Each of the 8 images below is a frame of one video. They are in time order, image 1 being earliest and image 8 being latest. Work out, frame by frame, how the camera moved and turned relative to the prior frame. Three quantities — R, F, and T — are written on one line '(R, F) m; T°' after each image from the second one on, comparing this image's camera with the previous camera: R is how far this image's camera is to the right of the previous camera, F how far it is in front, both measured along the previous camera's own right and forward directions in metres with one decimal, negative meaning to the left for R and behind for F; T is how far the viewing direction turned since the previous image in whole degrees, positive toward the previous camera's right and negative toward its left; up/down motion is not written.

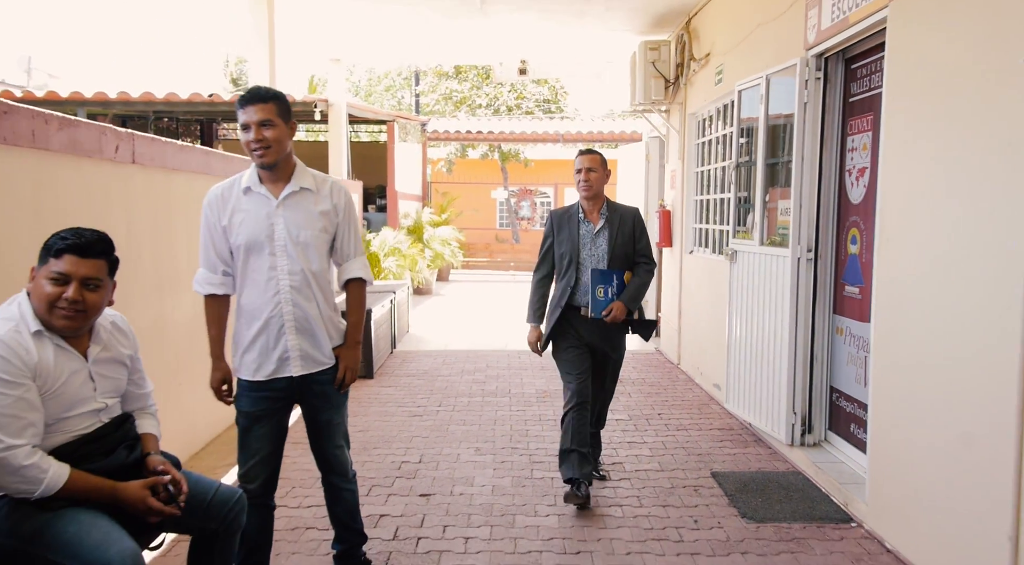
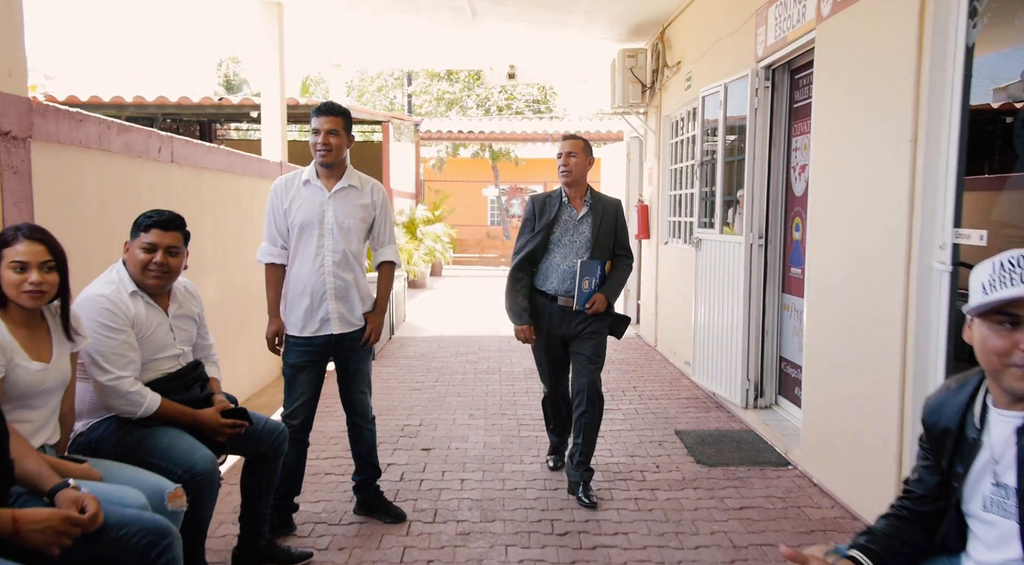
(0.0, -0.6) m; +1°
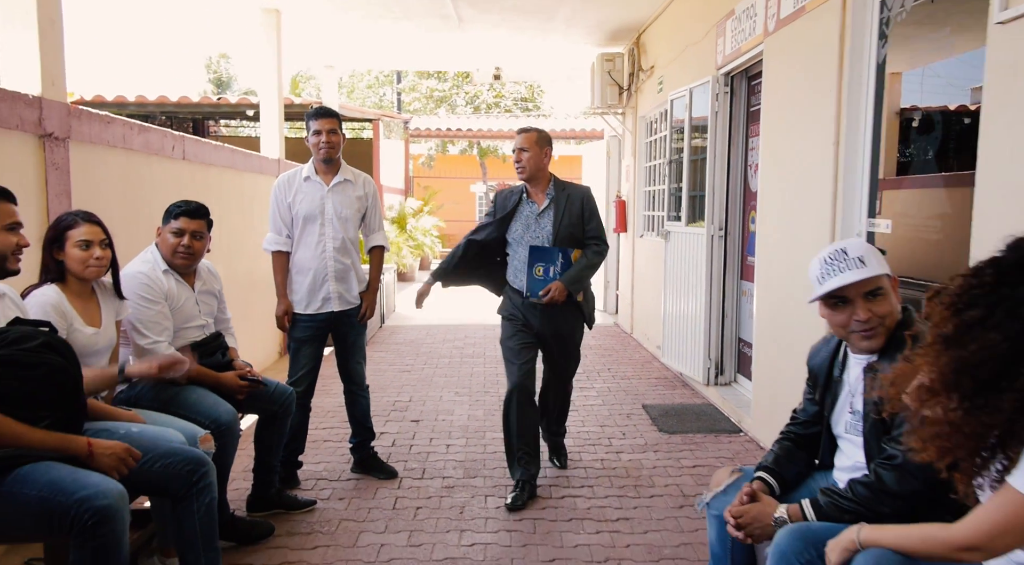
(+0.1, -0.5) m; +1°
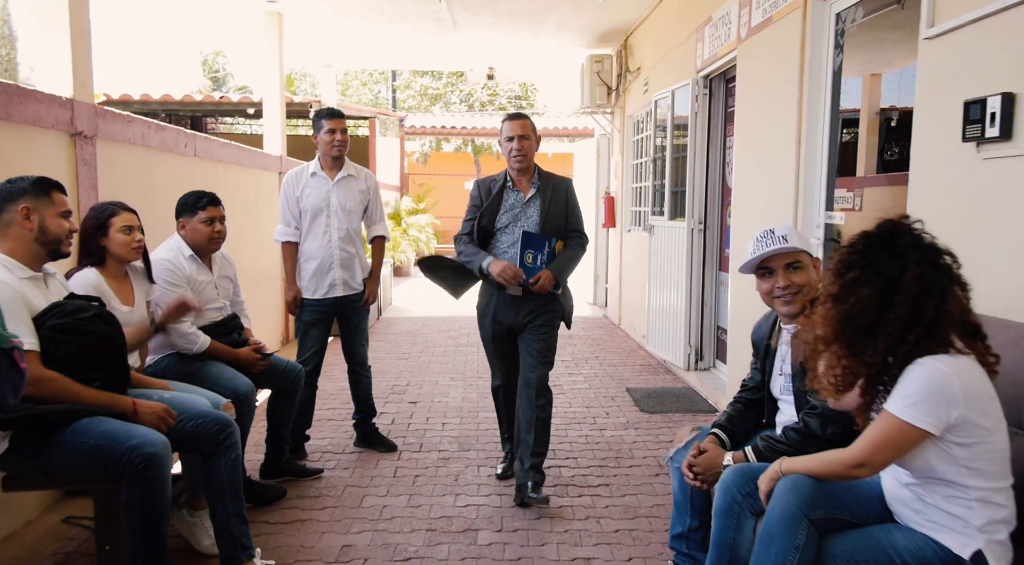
(0.0, -0.3) m; 0°
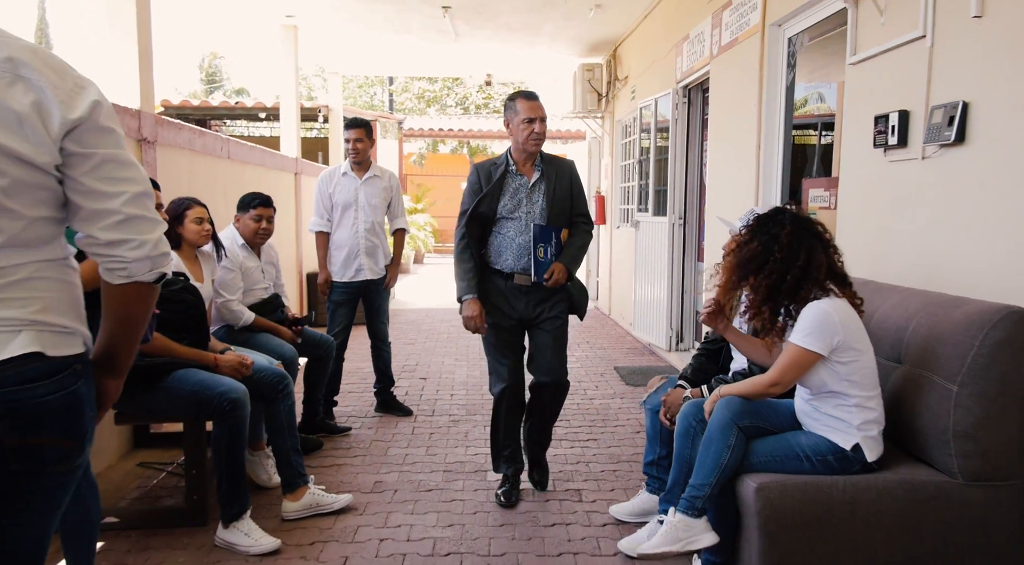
(0.0, -0.7) m; 0°
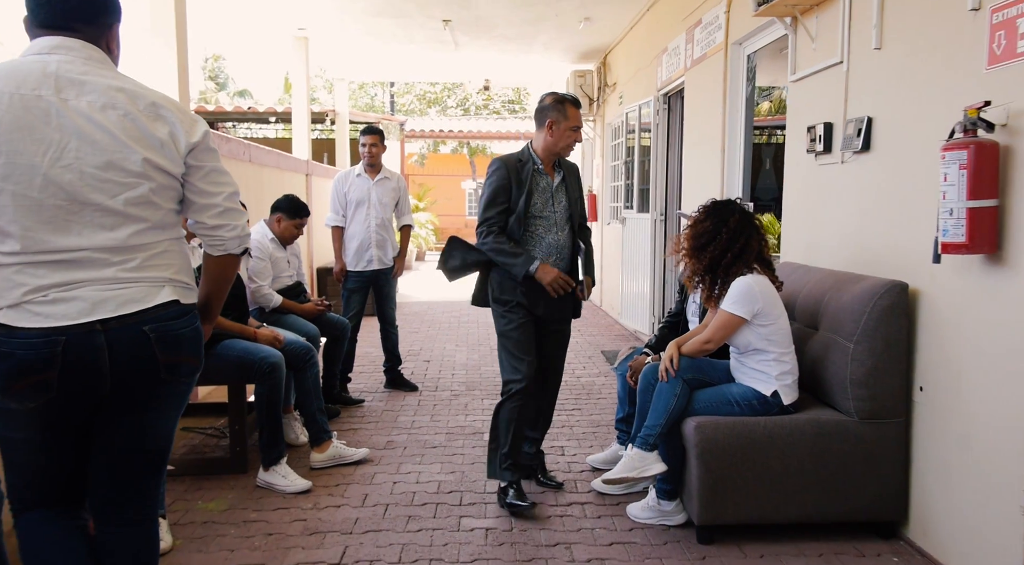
(0.0, -0.6) m; 0°
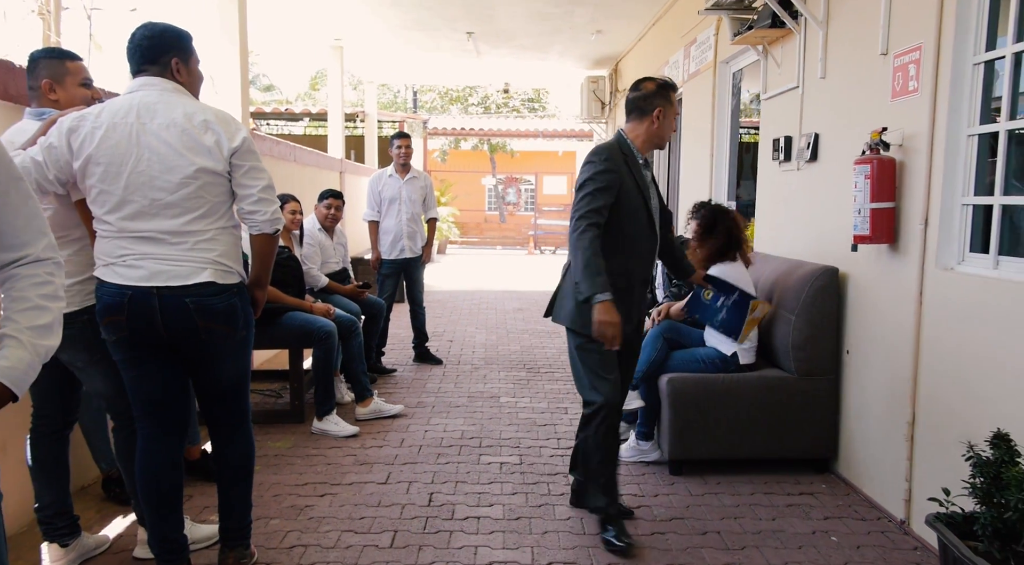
(0.0, -0.8) m; -1°
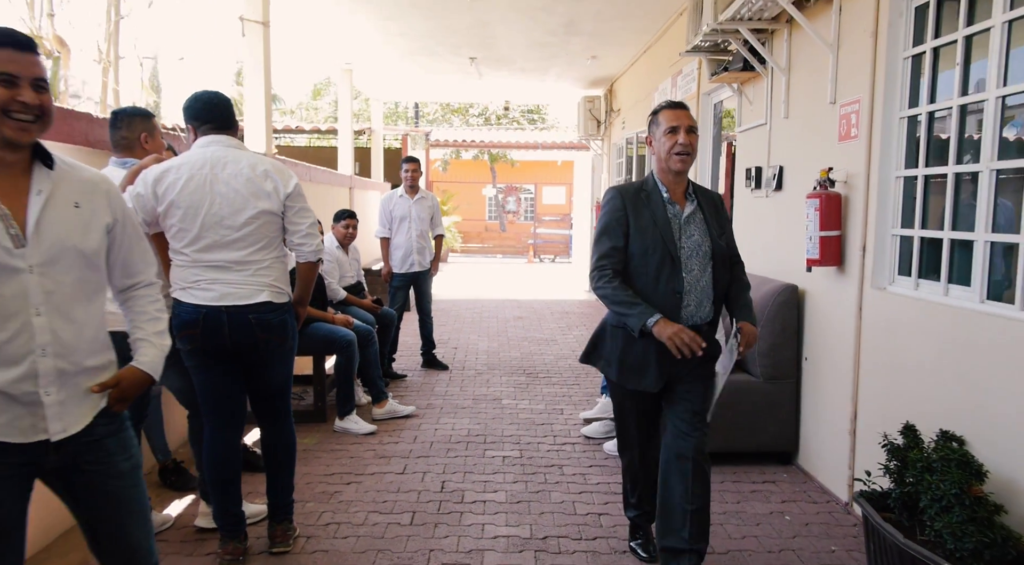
(0.0, -0.5) m; 0°
